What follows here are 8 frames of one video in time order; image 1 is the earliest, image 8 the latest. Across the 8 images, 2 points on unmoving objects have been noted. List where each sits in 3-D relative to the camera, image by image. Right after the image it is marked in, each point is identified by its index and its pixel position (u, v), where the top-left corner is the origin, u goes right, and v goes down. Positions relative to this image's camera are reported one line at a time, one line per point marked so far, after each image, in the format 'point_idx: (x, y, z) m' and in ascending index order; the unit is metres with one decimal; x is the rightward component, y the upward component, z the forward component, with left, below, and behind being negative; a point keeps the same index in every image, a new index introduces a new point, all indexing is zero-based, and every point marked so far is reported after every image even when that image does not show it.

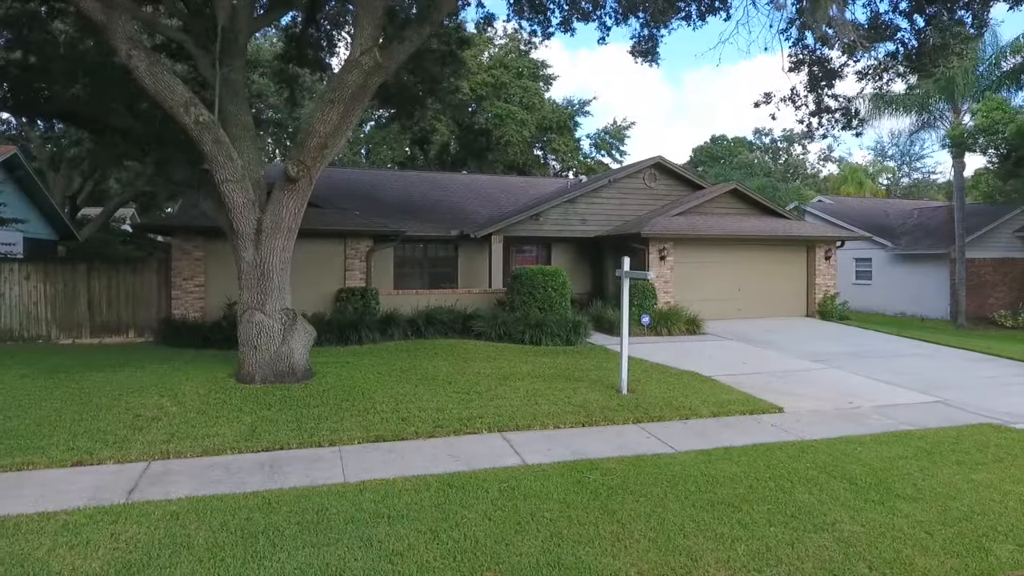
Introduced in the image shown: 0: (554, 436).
0: (+0.5, -1.7, +7.1) m
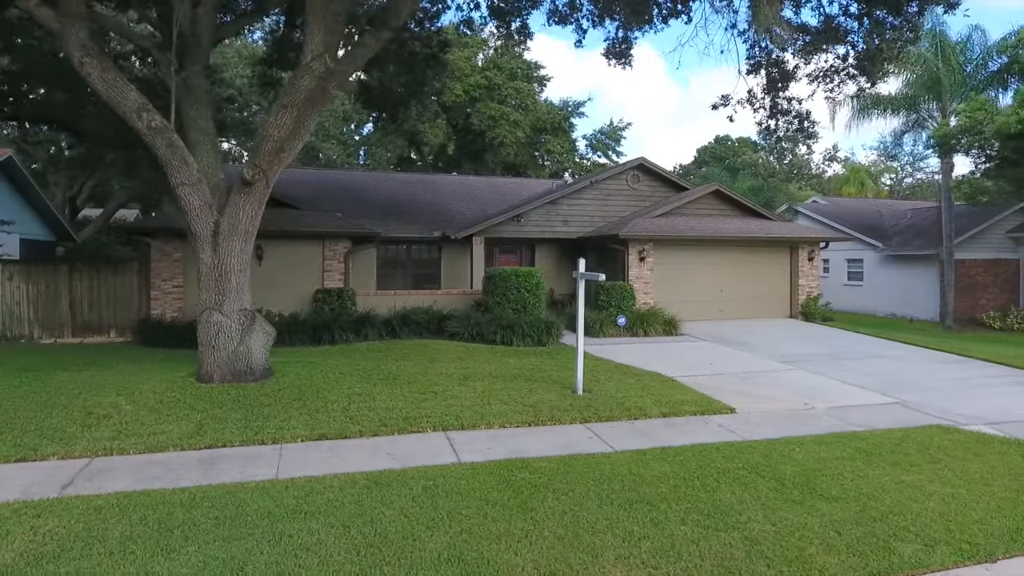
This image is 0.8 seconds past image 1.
0: (-0.2, -1.7, +7.2) m
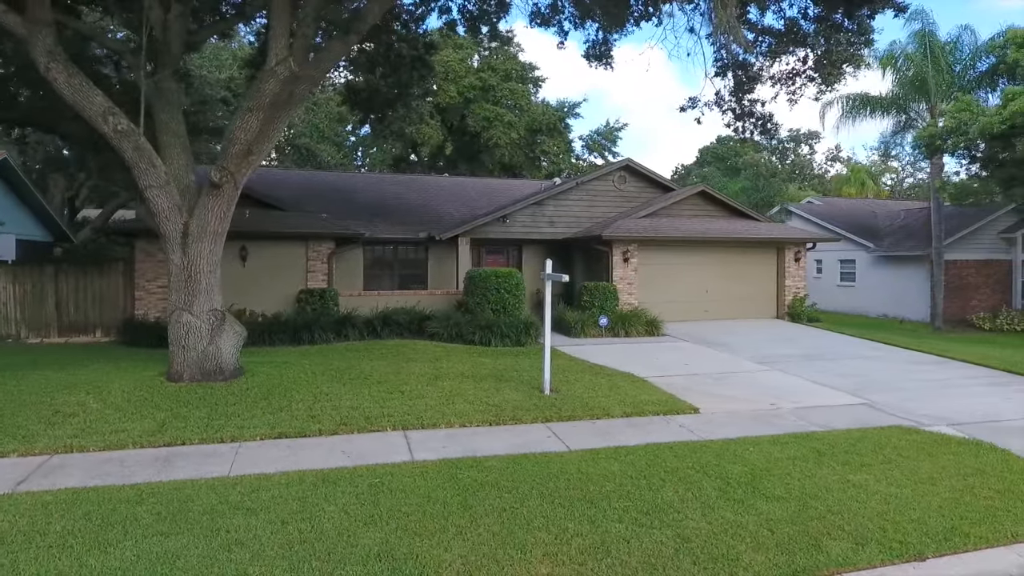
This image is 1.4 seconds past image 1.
0: (-0.7, -1.7, +7.3) m
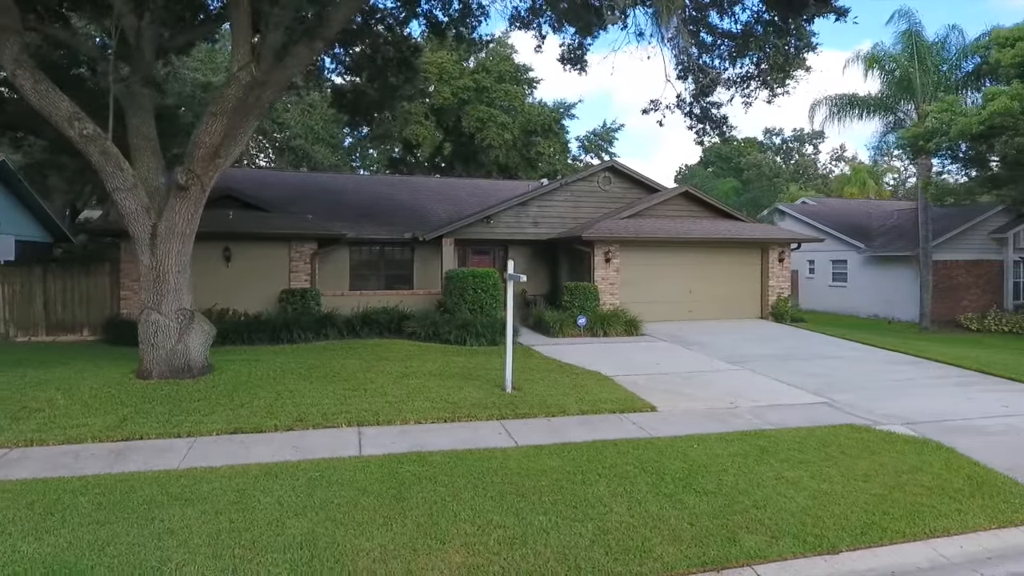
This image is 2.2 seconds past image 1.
0: (-1.3, -1.7, +7.5) m
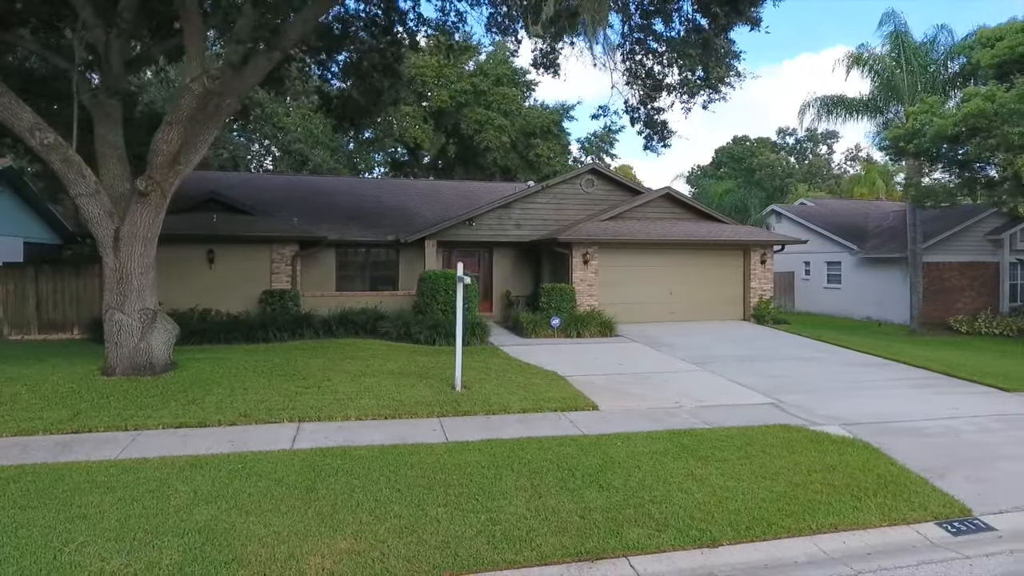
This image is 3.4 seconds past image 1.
0: (-2.1, -1.8, +7.8) m
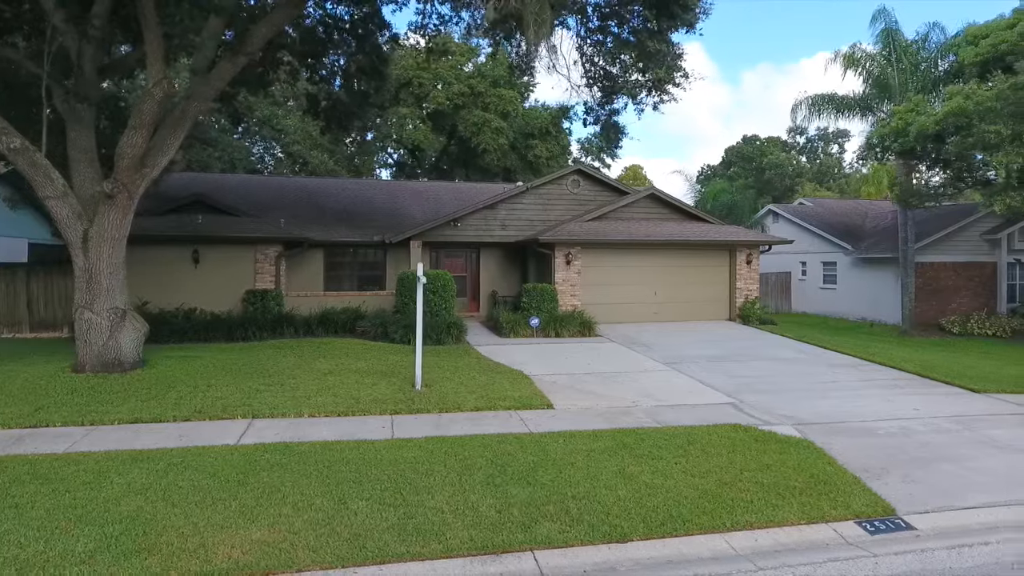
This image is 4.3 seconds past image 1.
0: (-2.8, -1.7, +8.0) m
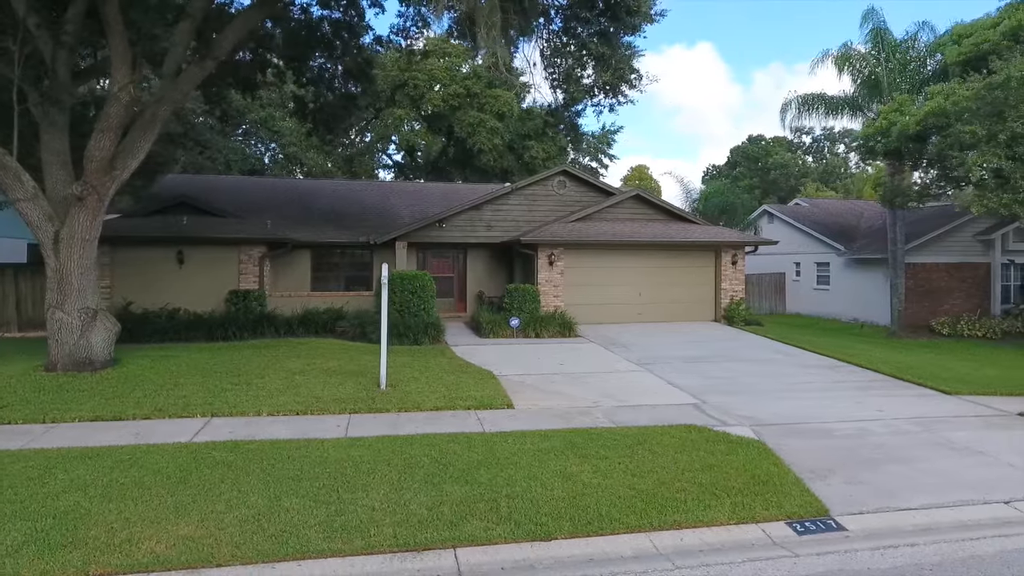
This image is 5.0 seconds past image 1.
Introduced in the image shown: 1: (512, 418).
0: (-3.4, -1.8, +8.1) m
1: (0.0, -1.8, +8.7) m
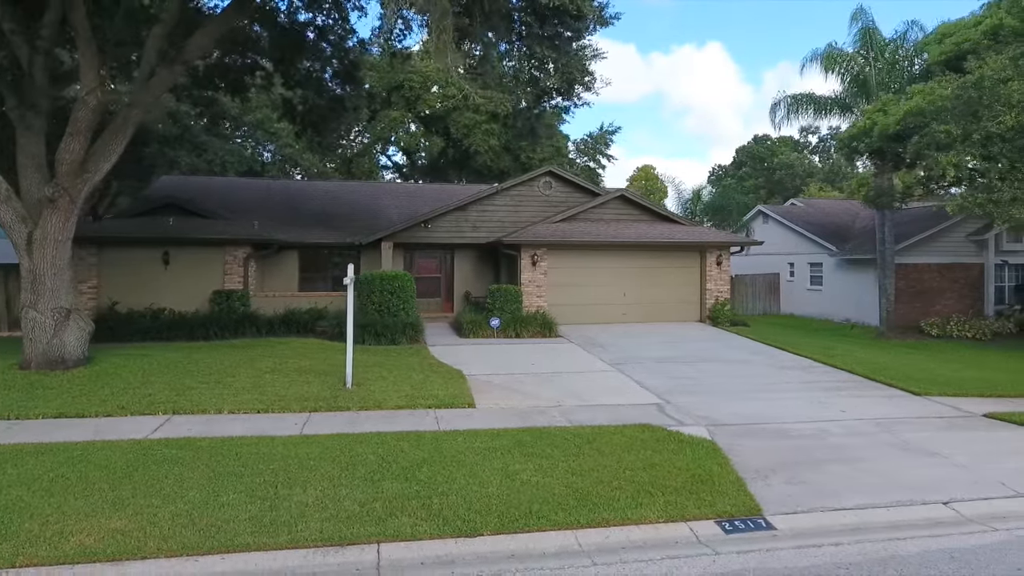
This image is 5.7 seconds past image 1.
0: (-4.0, -1.8, +8.3) m
1: (-0.6, -1.8, +8.8) m
